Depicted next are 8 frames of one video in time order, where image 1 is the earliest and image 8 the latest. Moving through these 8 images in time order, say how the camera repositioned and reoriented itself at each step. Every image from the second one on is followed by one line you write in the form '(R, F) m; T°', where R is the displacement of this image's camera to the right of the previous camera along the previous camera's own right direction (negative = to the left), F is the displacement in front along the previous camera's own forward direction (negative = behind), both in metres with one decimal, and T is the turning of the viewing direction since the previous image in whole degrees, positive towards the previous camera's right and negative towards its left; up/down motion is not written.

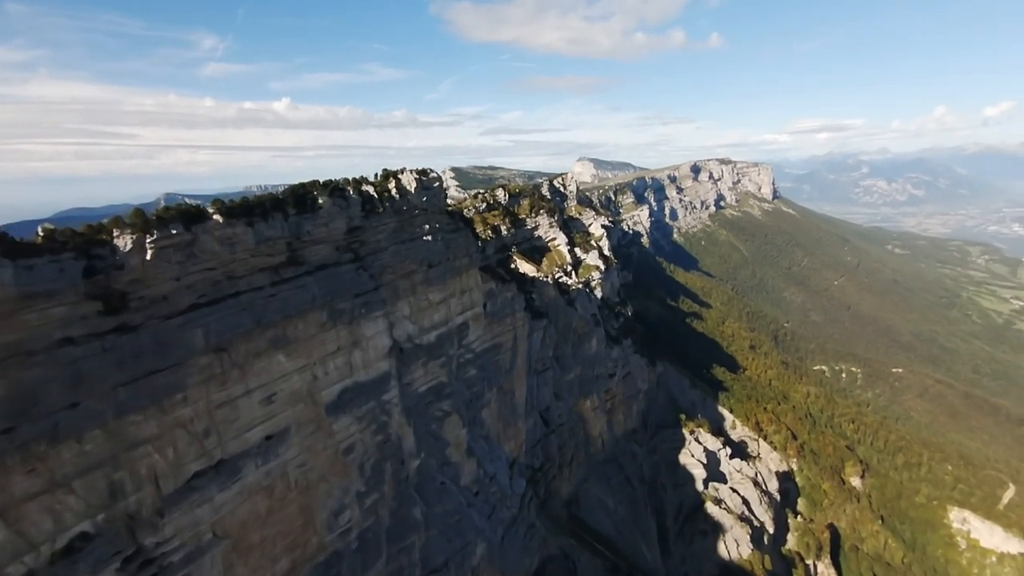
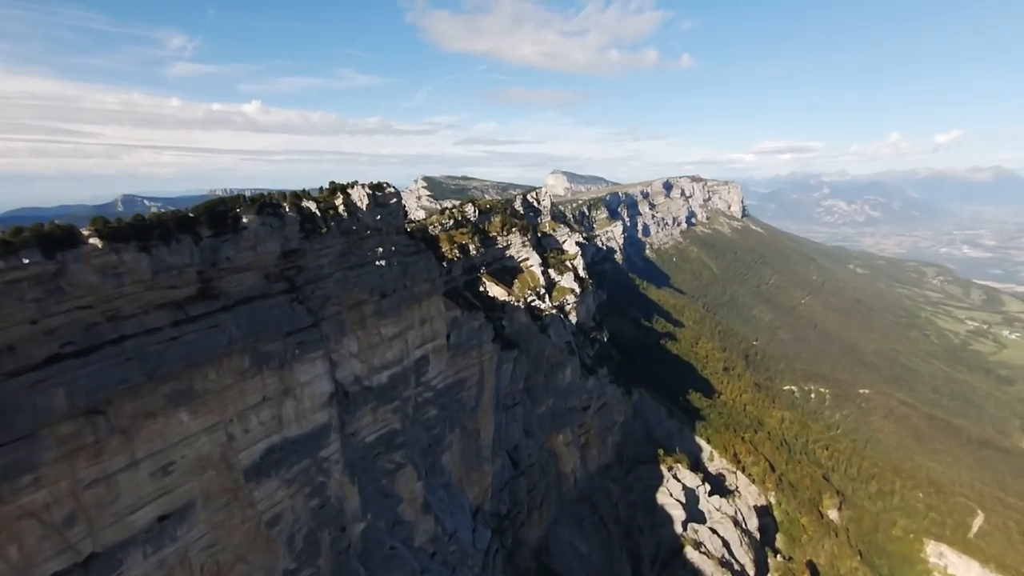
(+0.6, +8.0) m; +3°
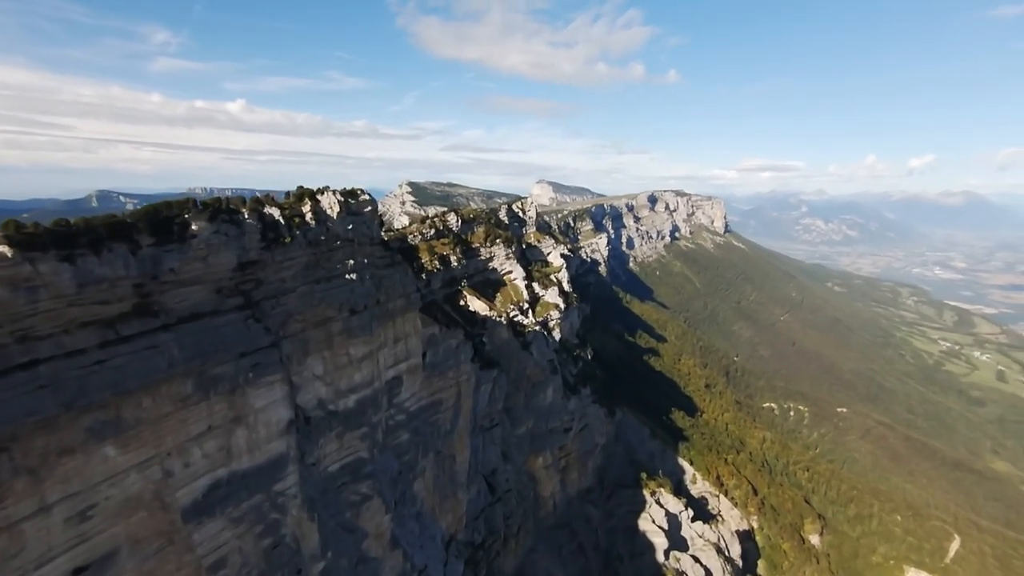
(+0.1, +3.9) m; +2°
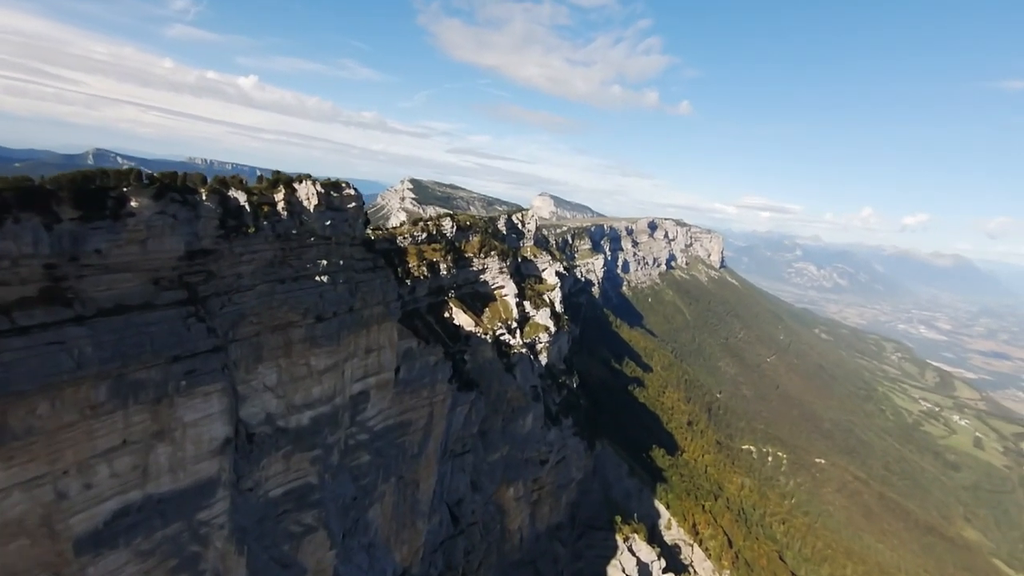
(-0.2, +5.7) m; +1°
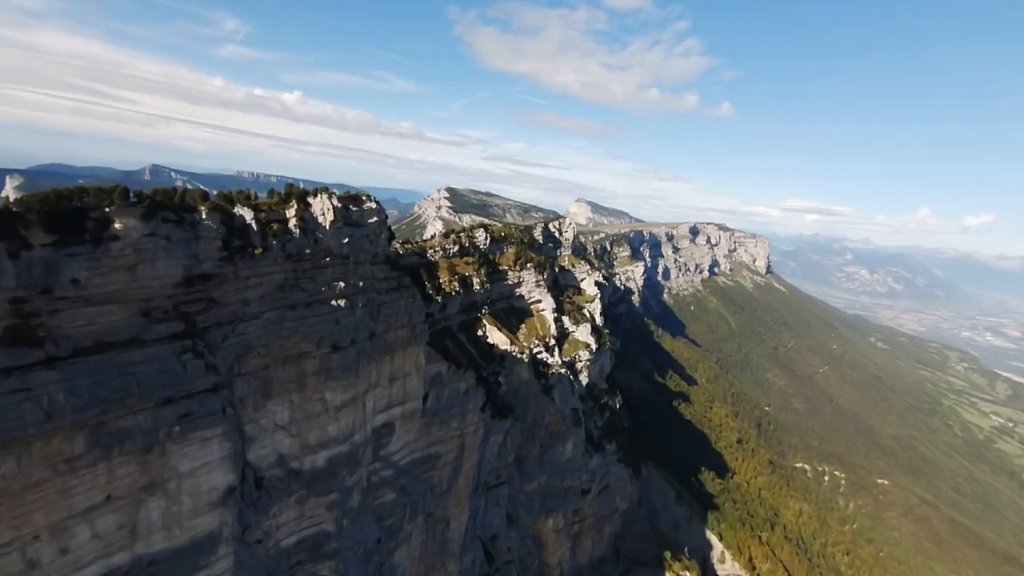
(-0.2, +5.5) m; -4°
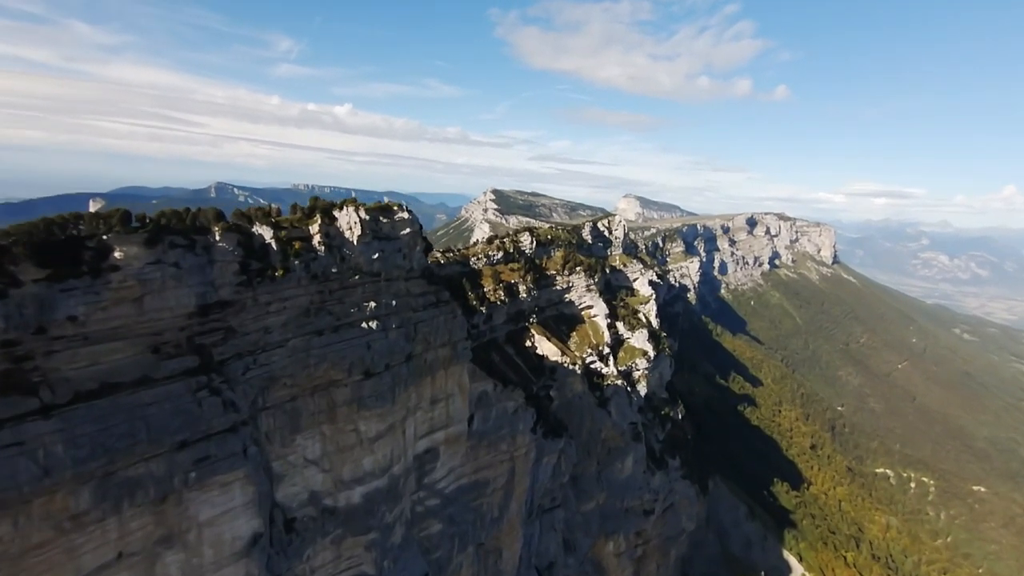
(+0.2, +4.6) m; -6°
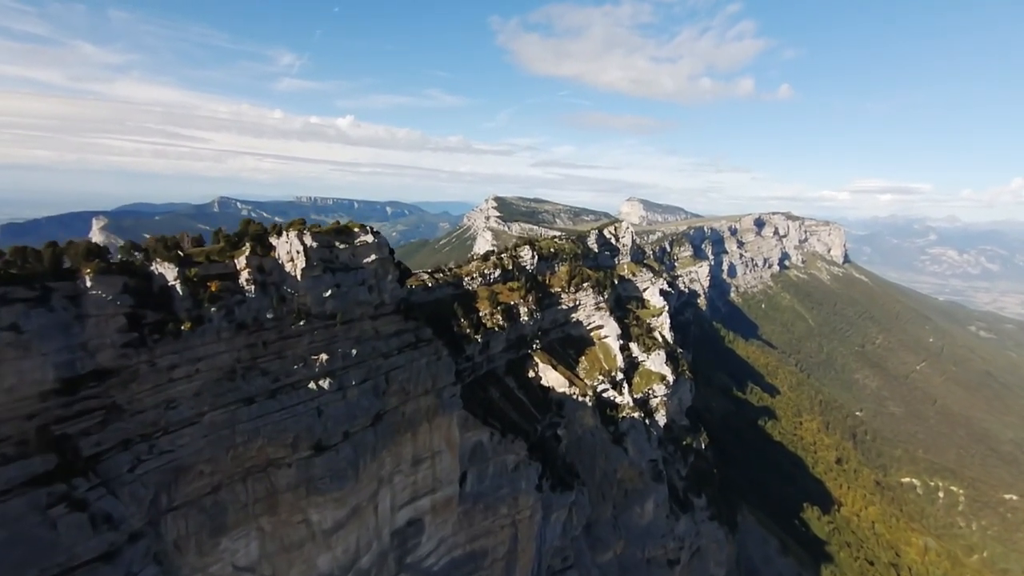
(+0.8, +8.3) m; -1°
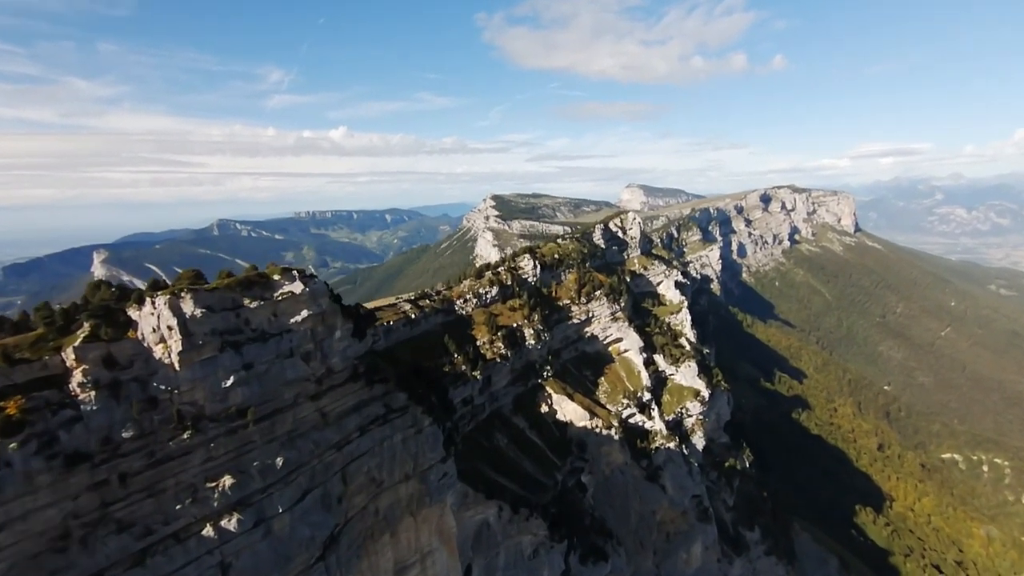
(+0.7, +9.7) m; -1°
